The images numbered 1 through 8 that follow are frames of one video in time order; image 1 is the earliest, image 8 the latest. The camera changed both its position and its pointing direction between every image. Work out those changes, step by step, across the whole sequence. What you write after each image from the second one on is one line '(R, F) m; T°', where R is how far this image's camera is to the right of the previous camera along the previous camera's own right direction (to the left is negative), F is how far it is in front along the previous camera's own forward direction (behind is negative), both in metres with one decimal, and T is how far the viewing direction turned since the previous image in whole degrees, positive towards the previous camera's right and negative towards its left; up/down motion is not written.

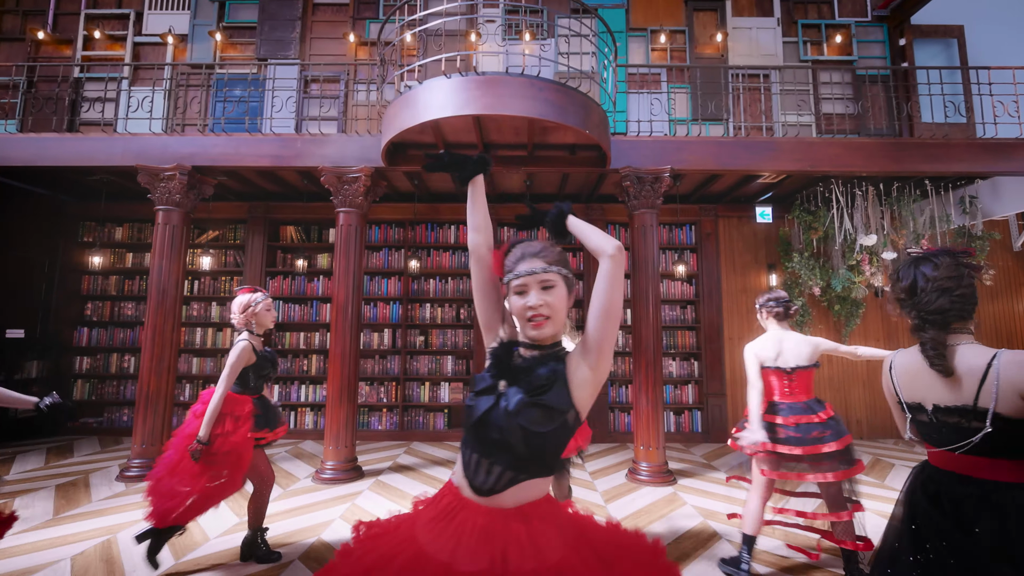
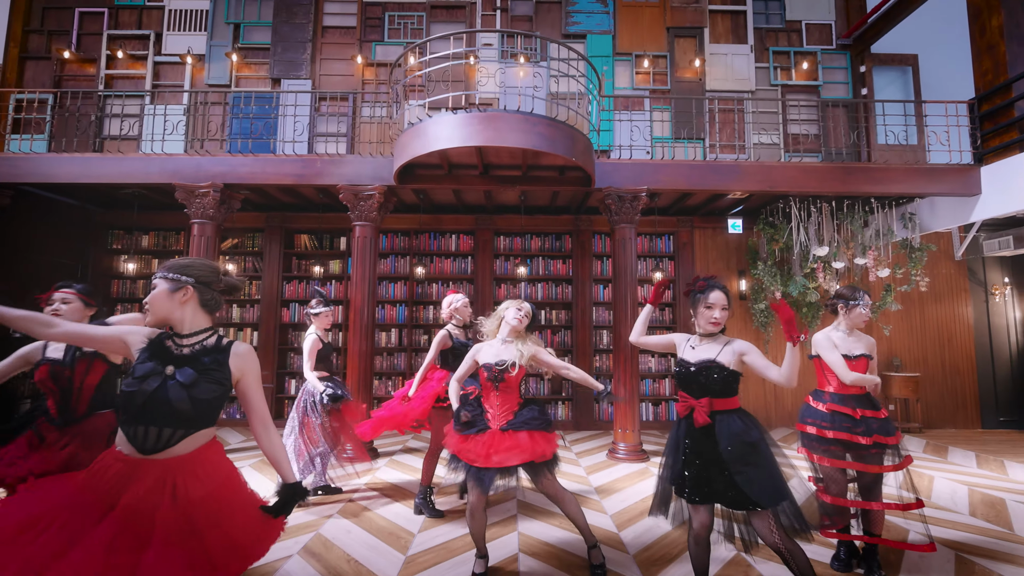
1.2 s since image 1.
(-0.1, -0.6) m; +1°
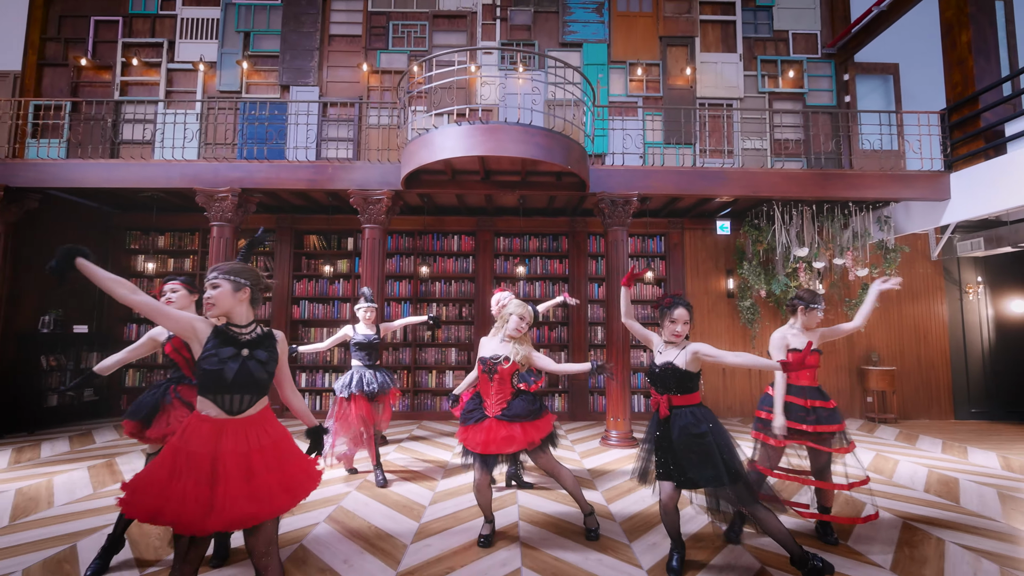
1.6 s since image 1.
(0.0, -0.3) m; 0°
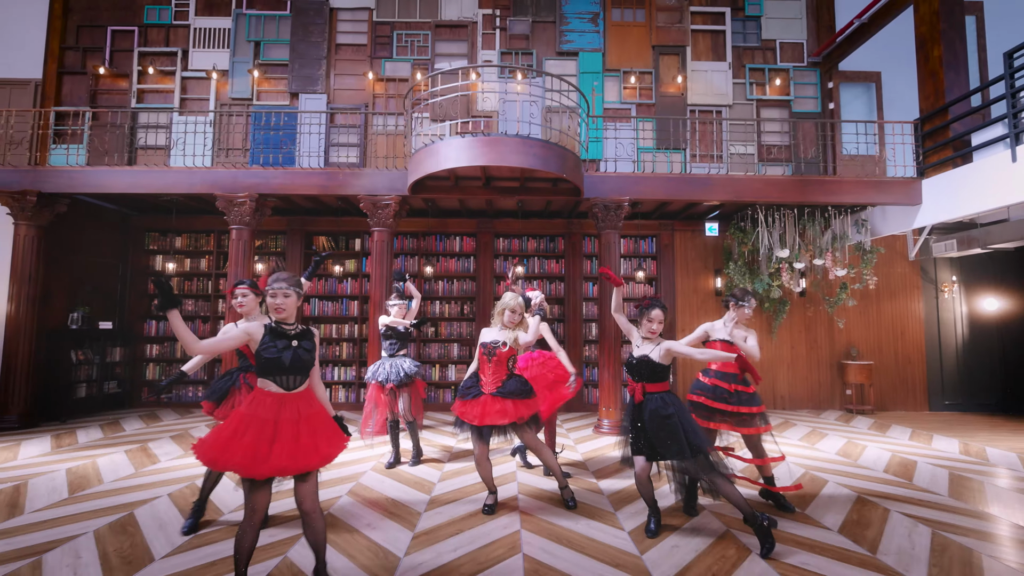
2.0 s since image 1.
(0.0, -0.4) m; 0°
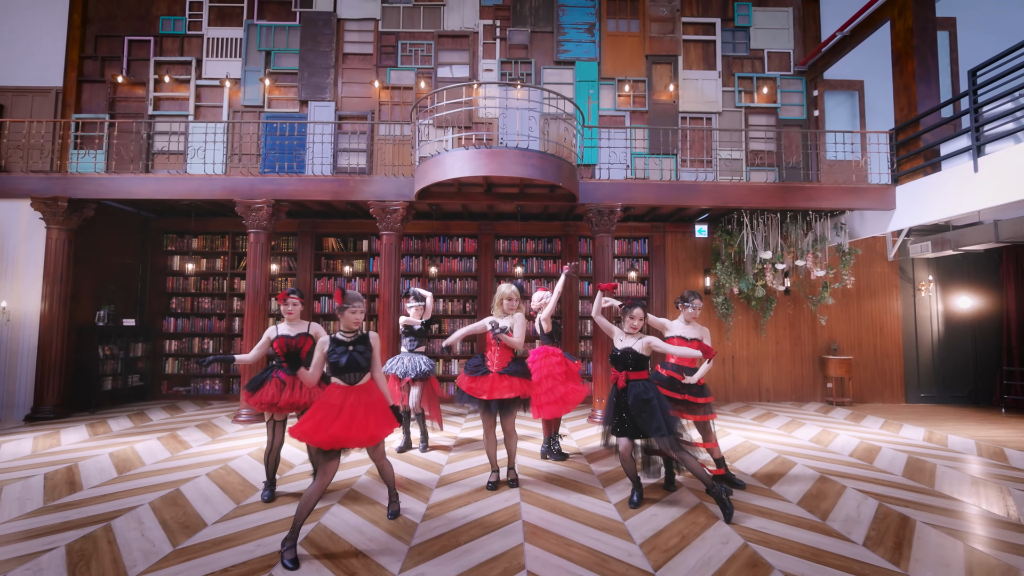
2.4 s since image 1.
(0.0, -0.4) m; 0°
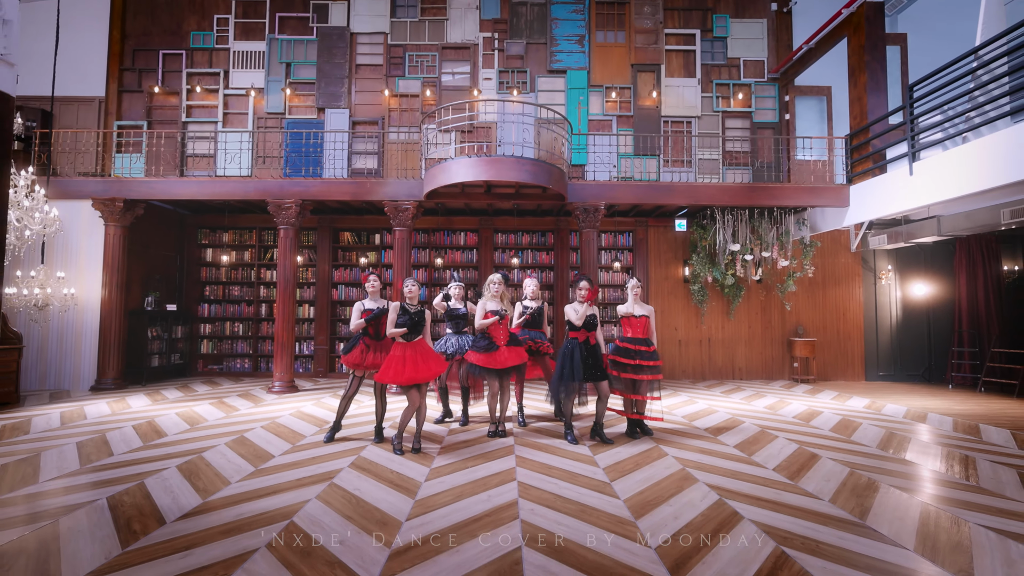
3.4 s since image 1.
(+0.1, -0.8) m; 0°
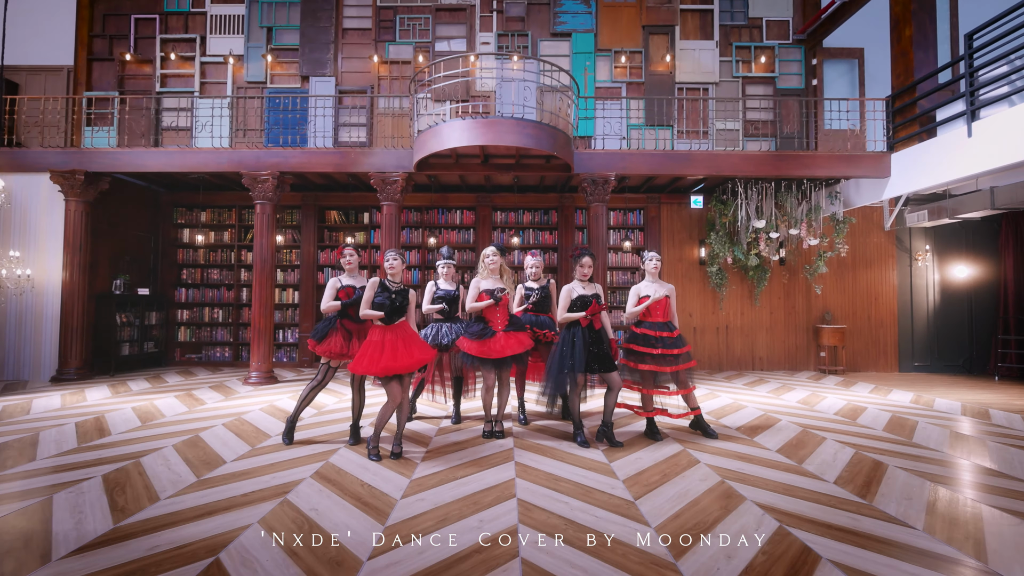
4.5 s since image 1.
(0.0, +0.7) m; -1°
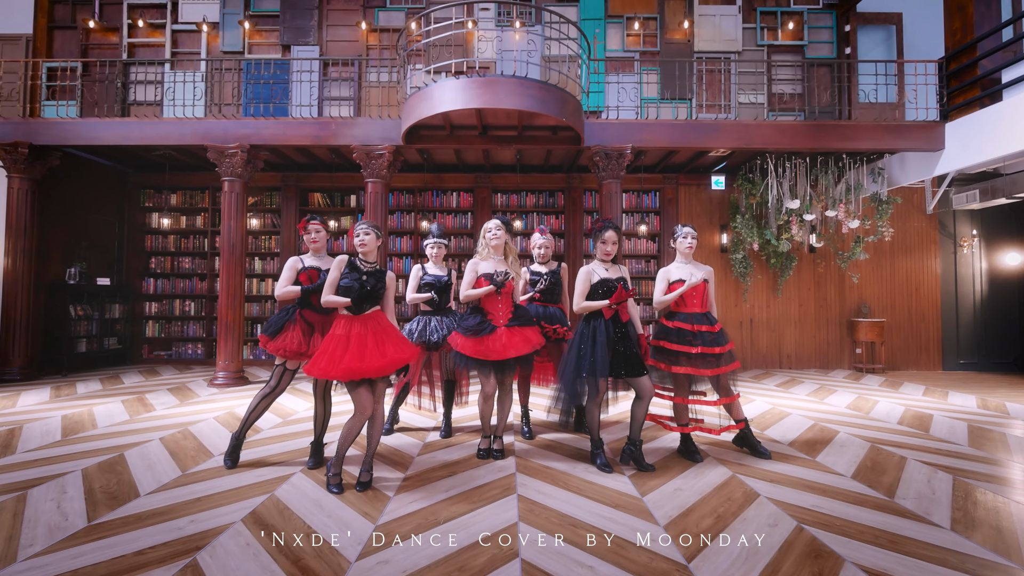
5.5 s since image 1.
(0.0, +0.7) m; 0°
